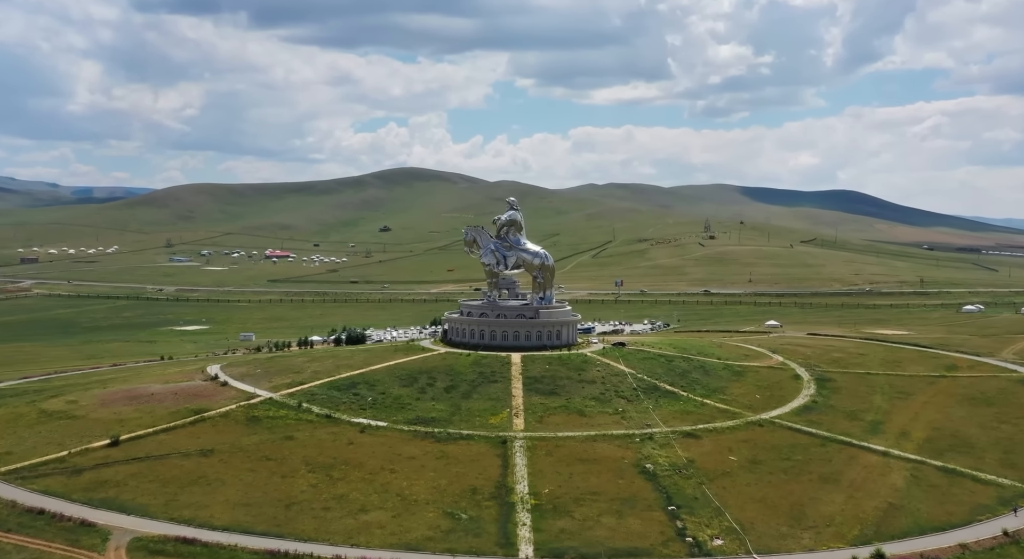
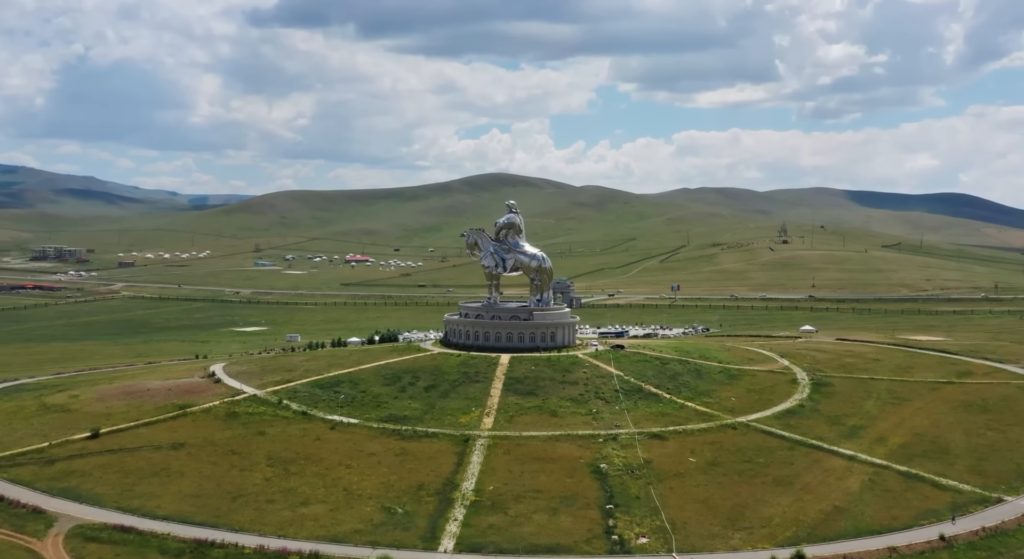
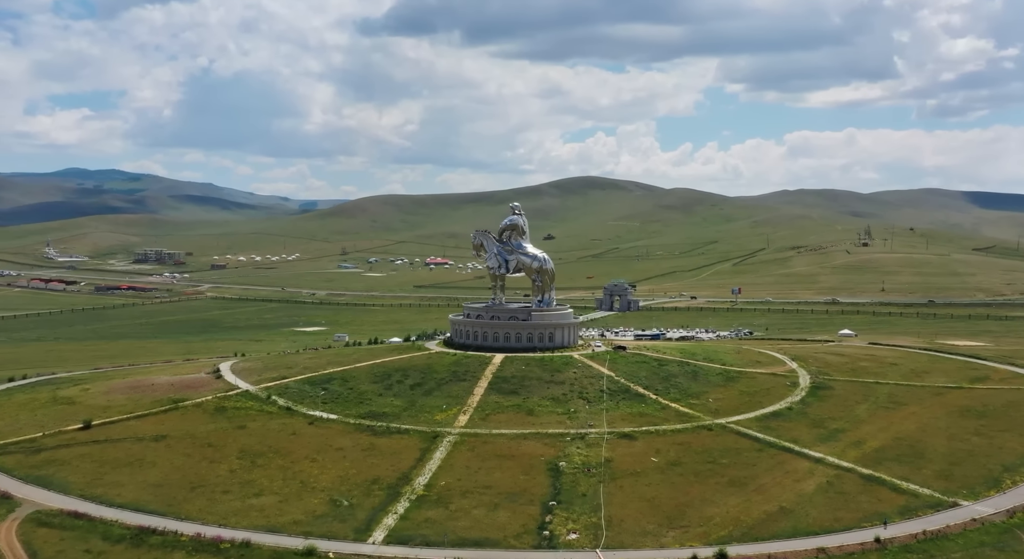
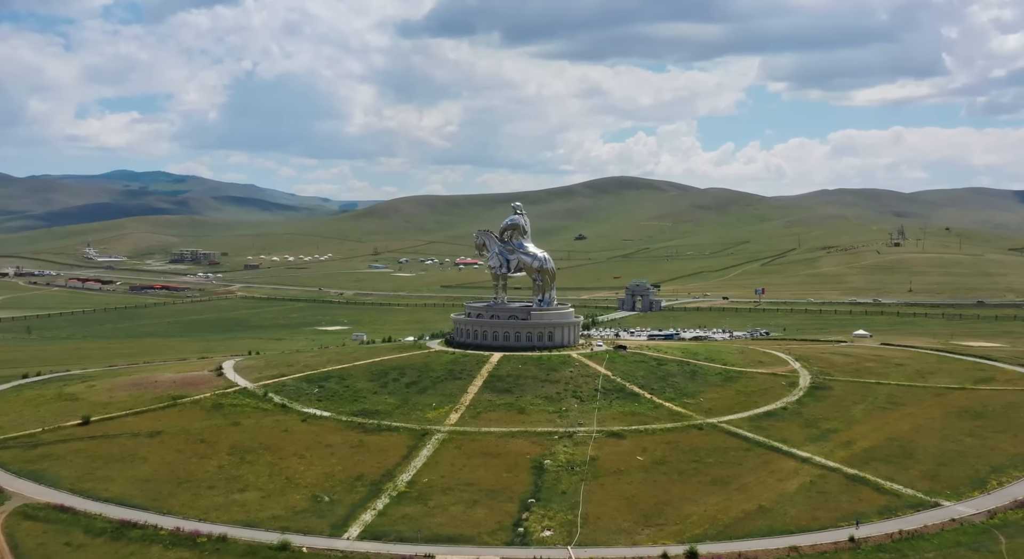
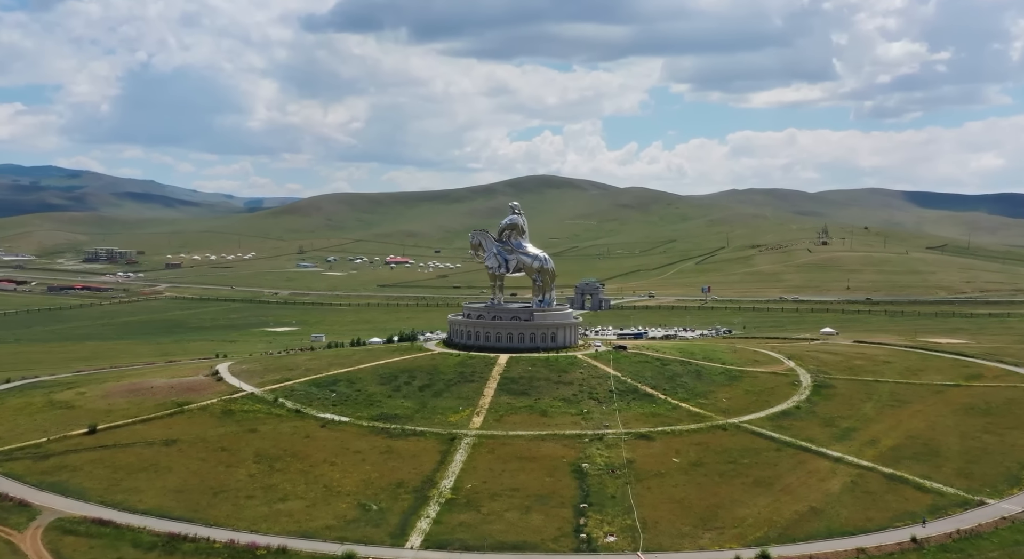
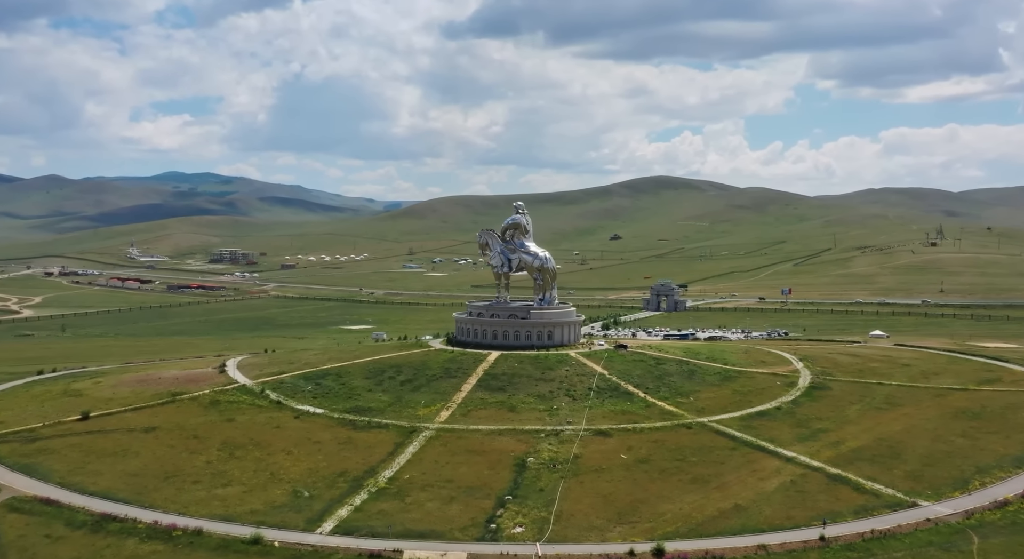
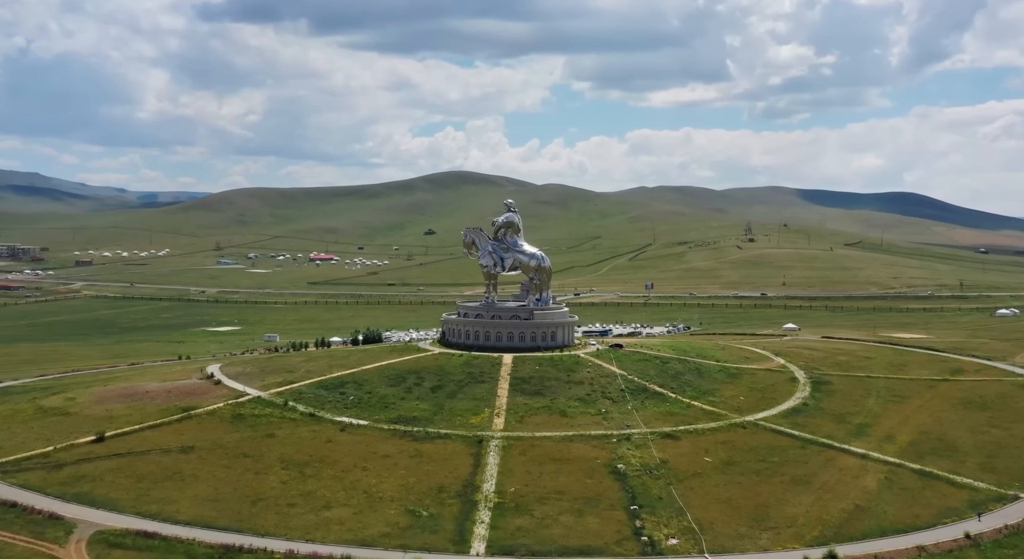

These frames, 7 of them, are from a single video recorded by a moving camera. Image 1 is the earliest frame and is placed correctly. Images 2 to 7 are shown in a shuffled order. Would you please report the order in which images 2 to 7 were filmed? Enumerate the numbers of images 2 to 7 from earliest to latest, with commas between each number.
7, 2, 5, 3, 4, 6
